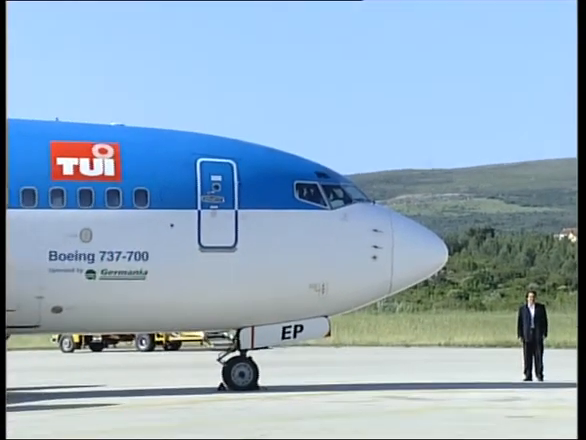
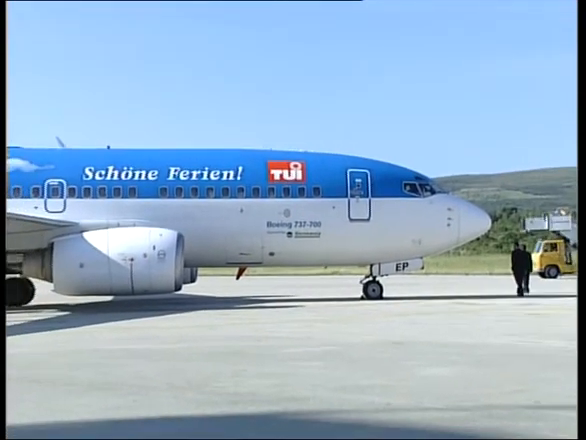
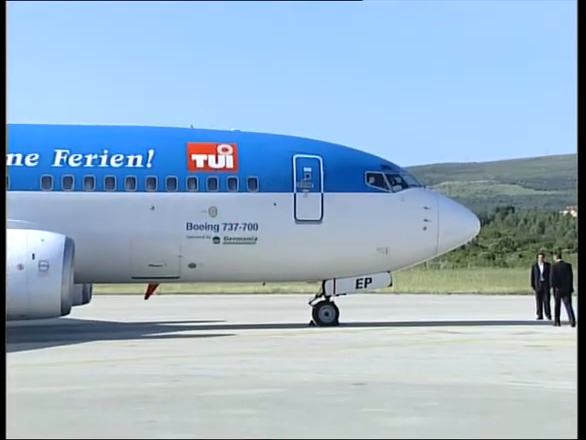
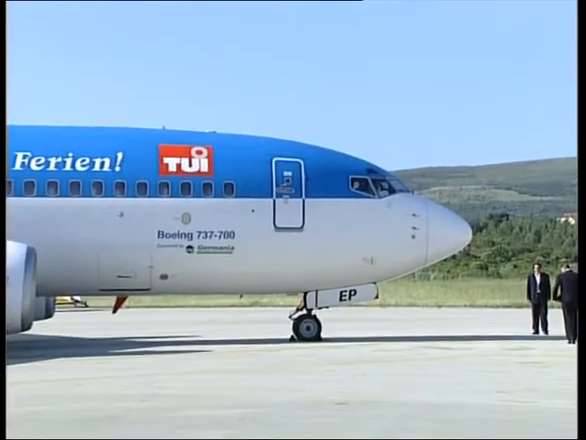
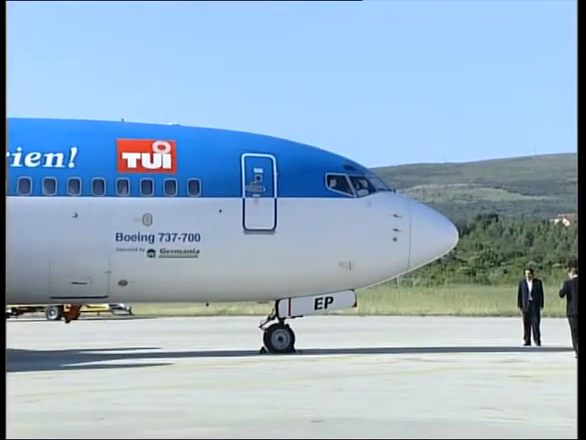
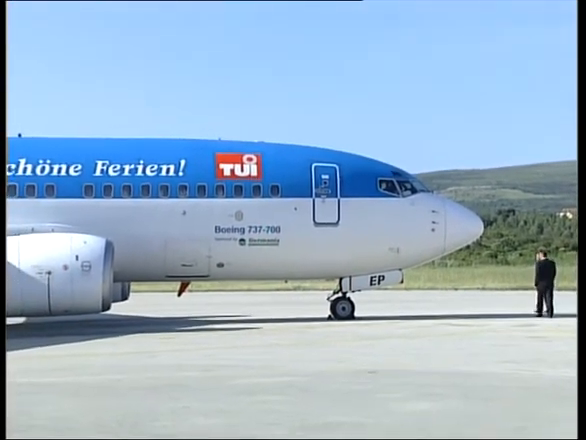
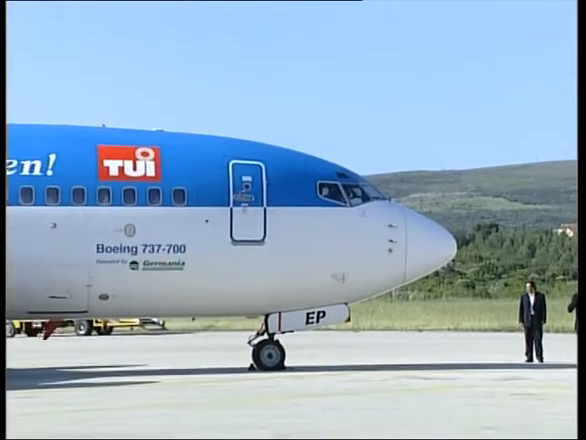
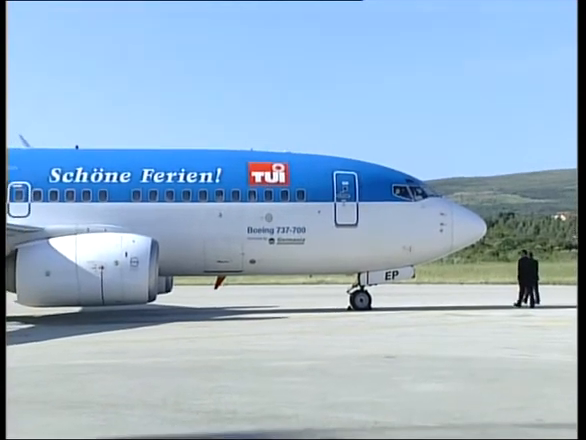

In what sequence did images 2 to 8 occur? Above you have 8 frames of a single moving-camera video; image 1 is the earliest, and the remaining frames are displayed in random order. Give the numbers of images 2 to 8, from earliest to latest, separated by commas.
7, 5, 4, 3, 6, 8, 2
